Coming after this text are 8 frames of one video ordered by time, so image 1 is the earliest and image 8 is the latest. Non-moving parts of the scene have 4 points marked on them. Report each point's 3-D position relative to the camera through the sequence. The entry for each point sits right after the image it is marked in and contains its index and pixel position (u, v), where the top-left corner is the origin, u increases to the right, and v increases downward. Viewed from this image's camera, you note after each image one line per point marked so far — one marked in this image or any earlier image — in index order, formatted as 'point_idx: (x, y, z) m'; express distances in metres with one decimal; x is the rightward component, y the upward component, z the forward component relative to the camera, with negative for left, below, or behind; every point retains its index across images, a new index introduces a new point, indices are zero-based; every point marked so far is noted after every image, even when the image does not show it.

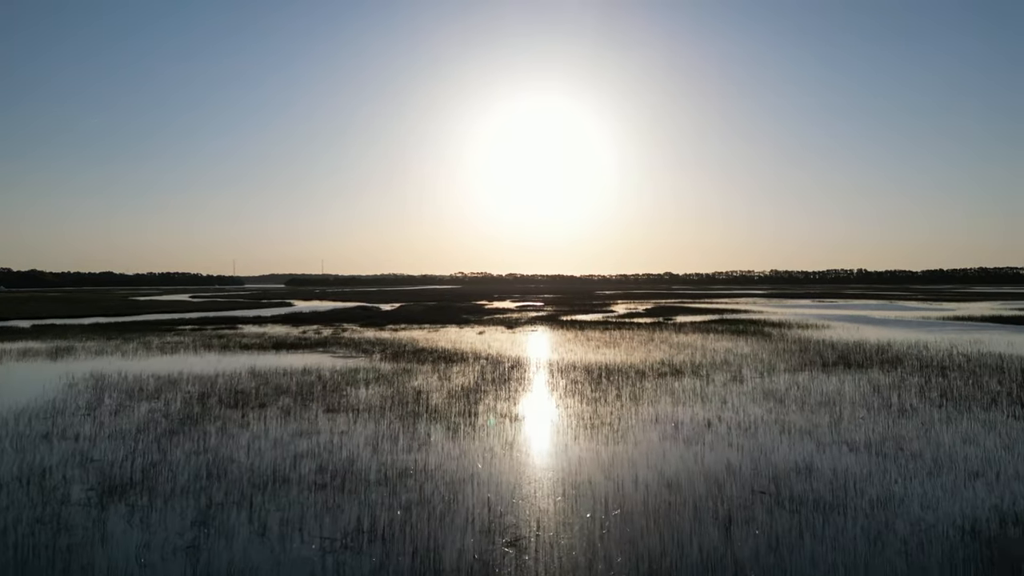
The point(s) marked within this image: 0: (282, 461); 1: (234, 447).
0: (-3.7, -2.8, +10.8) m
1: (-4.9, -2.8, +11.8) m
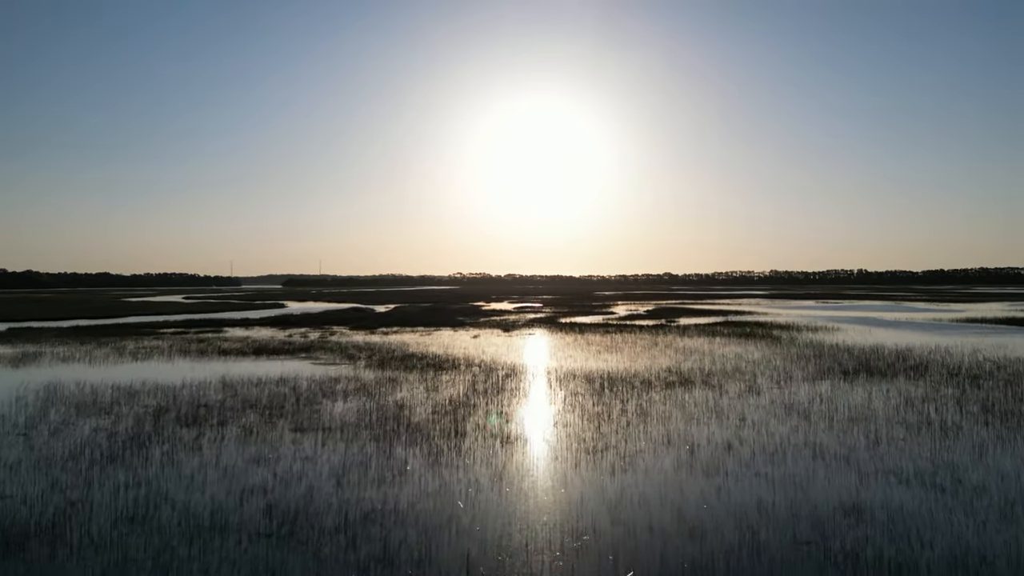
0: (-3.9, -2.9, +9.1) m
1: (-5.1, -2.9, +10.0) m
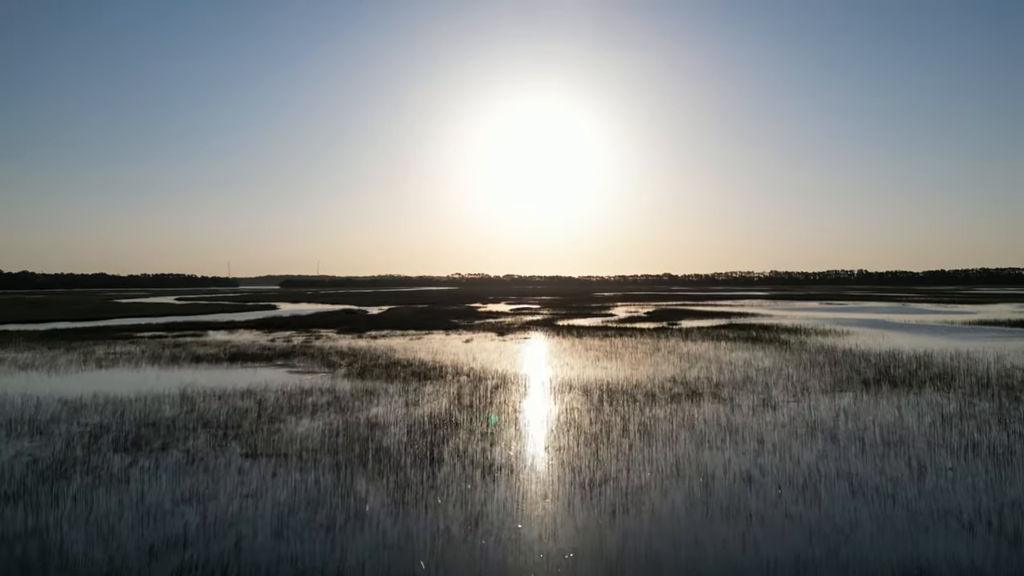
0: (-4.2, -2.9, +7.3) m
1: (-5.3, -2.9, +8.3) m
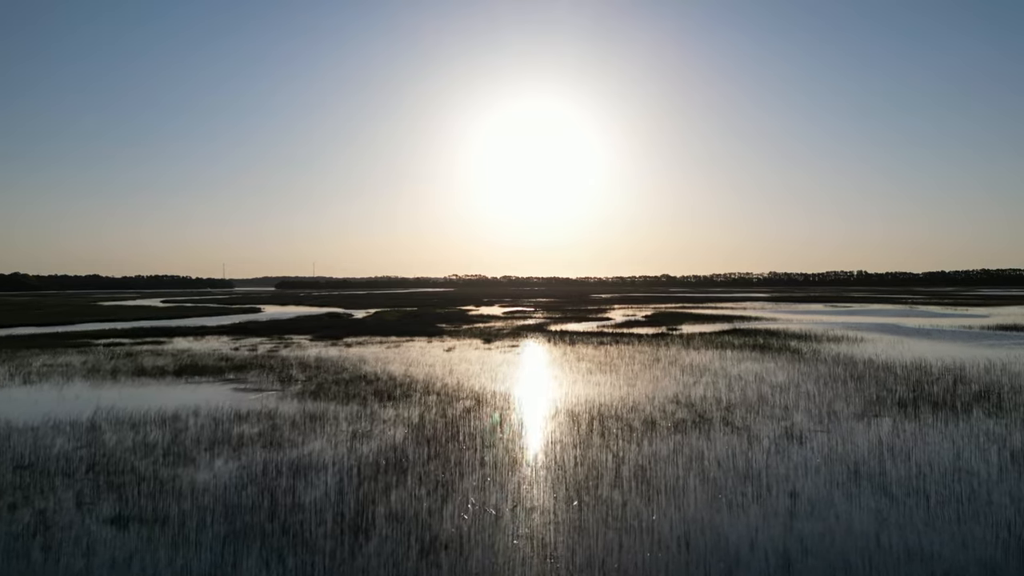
0: (-4.7, -3.0, +4.5) m
1: (-5.9, -3.0, +5.5) m
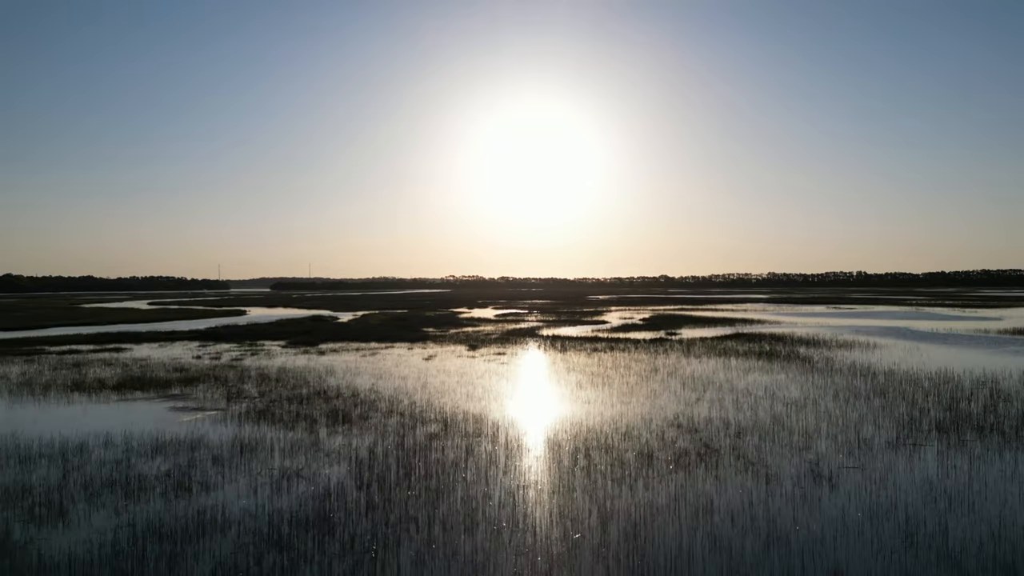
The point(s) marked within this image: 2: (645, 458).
0: (-5.3, -3.1, +2.1) m
1: (-6.4, -3.1, +3.0) m
2: (+2.3, -3.0, +11.7) m
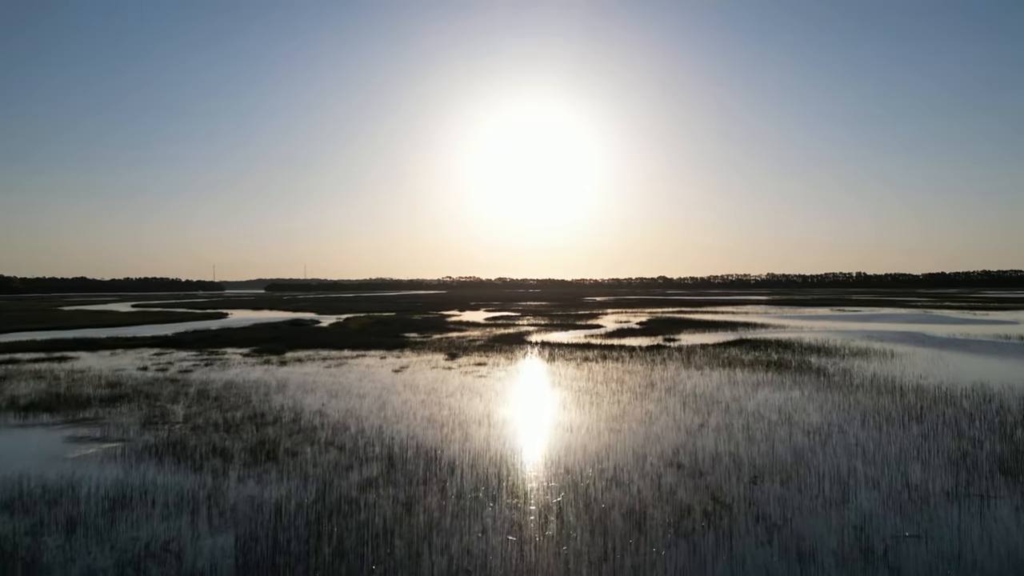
0: (-5.9, -3.2, -0.7) m
1: (-7.1, -3.2, +0.2) m
2: (+1.6, -3.1, +8.9) m
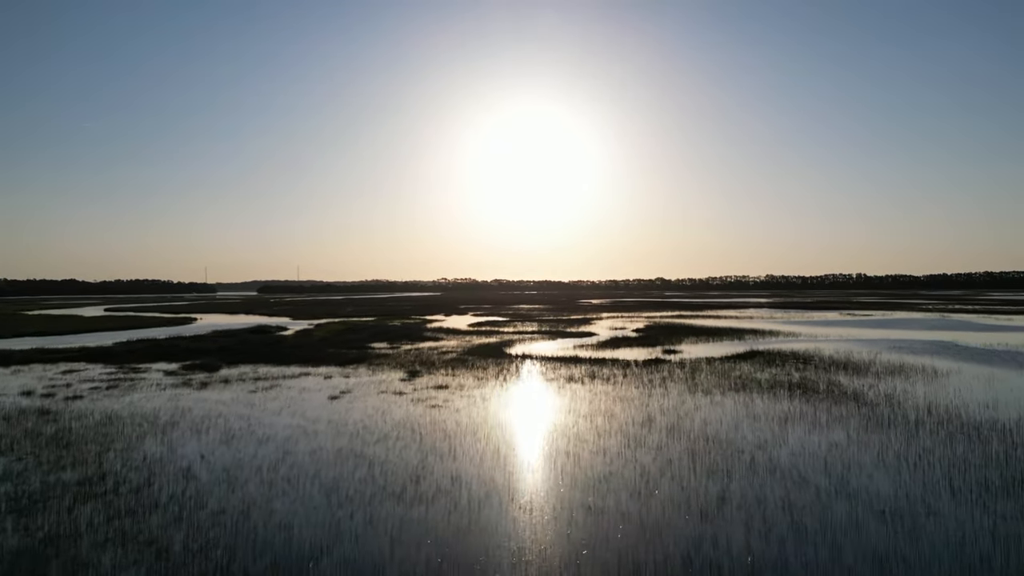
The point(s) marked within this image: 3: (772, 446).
0: (-6.9, -3.4, -5.3) m
1: (-8.1, -3.4, -4.4) m
2: (+0.6, -3.2, +4.3) m
3: (+5.3, -3.2, +13.5) m
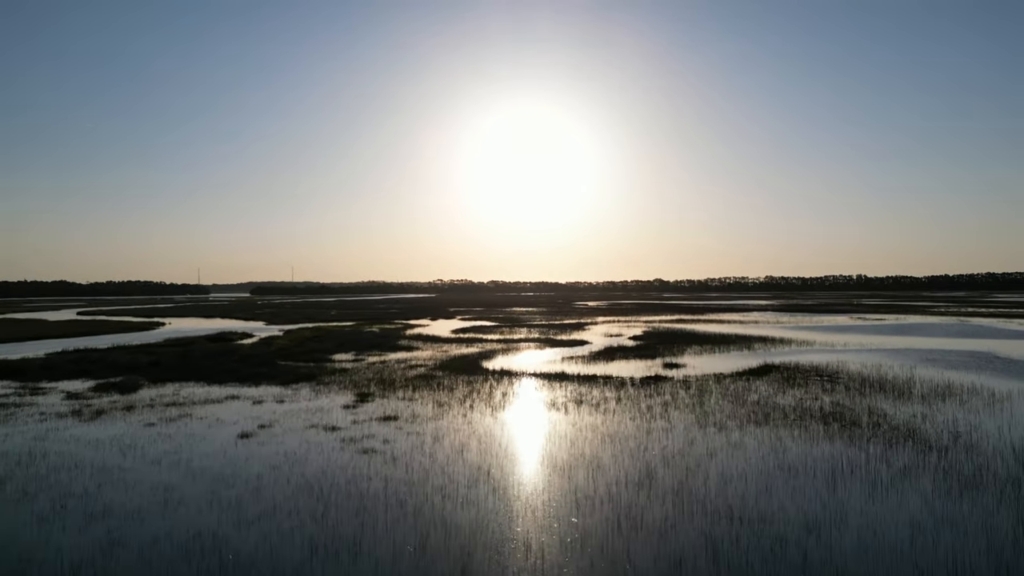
0: (-7.7, -3.5, -9.6) m
1: (-8.9, -3.5, -8.6) m
2: (-0.2, -3.4, +0.1) m
3: (+4.4, -3.3, +9.3) m
